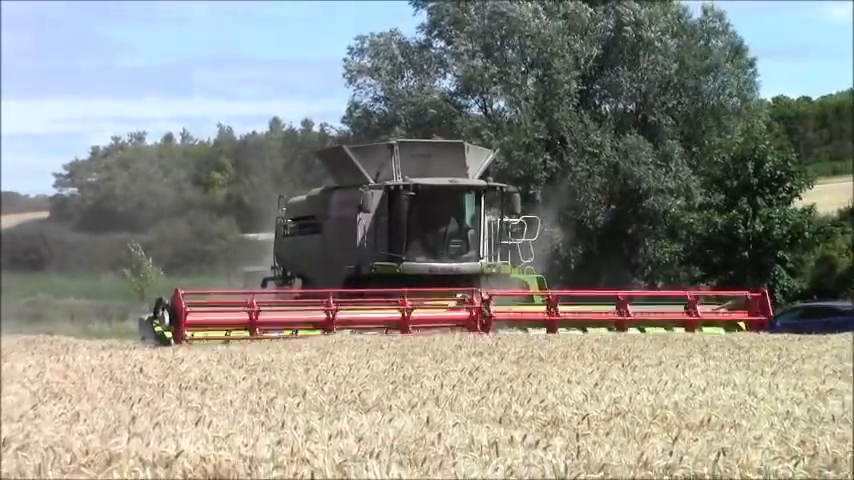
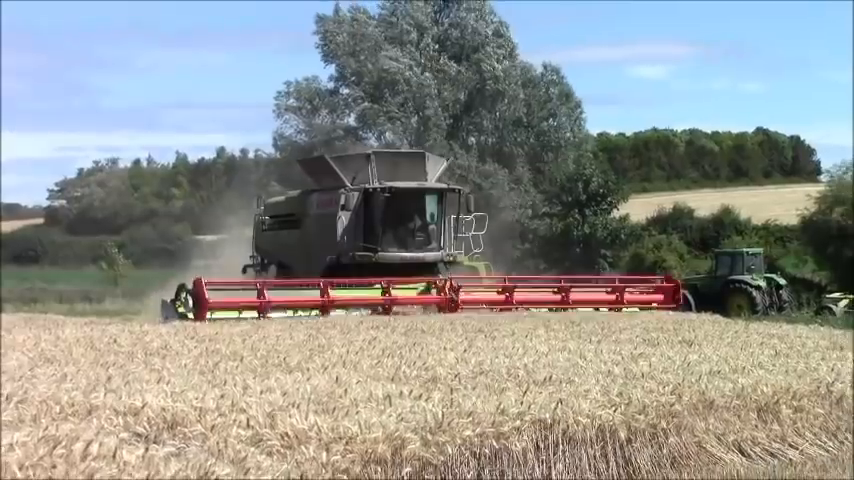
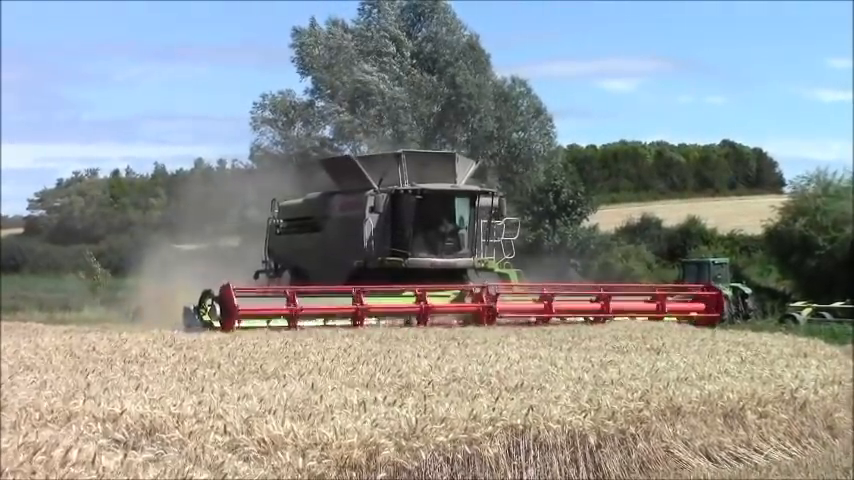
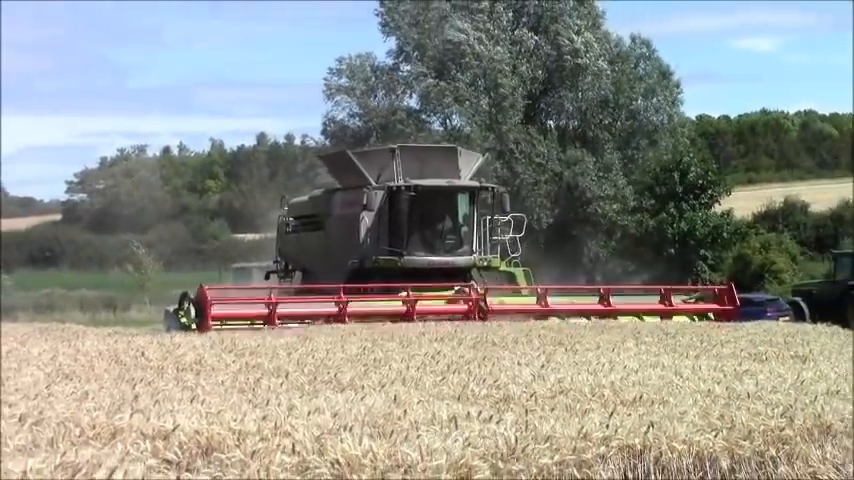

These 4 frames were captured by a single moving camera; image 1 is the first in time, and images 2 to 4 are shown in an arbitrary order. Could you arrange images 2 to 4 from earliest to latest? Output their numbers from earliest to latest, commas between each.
4, 2, 3
